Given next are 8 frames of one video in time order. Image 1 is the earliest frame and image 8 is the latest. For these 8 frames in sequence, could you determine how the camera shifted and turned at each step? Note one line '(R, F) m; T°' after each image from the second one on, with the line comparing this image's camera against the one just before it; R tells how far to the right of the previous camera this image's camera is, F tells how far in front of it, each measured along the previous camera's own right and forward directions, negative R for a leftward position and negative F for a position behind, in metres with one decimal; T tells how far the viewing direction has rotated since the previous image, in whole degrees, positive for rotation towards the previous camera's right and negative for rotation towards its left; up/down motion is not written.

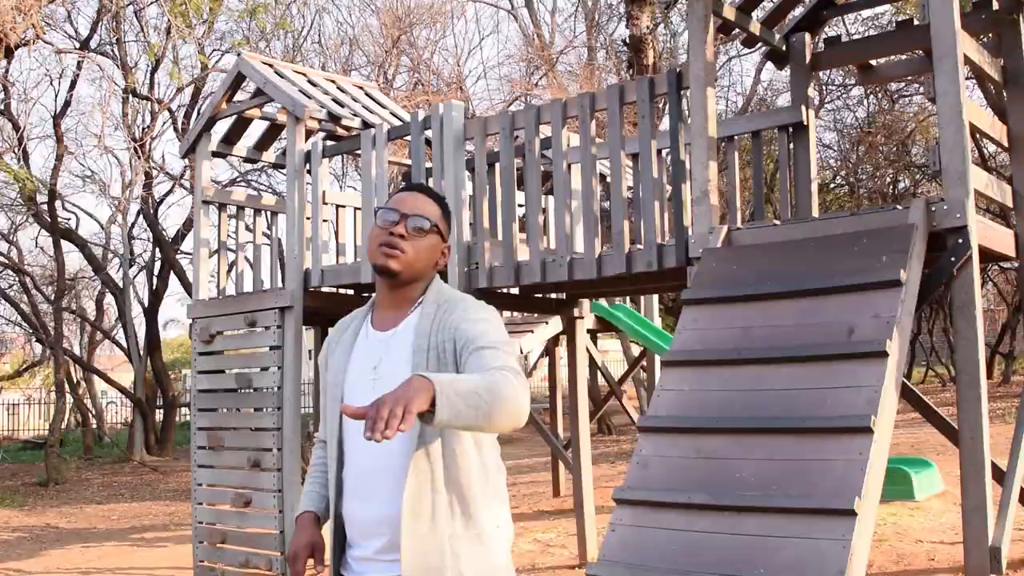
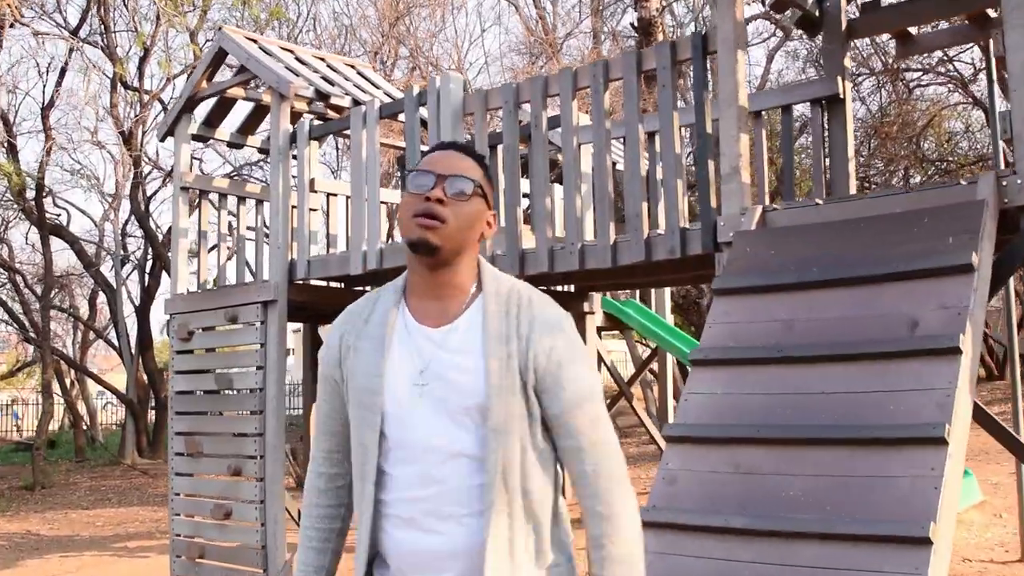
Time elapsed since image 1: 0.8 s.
(0.0, +0.6) m; 0°
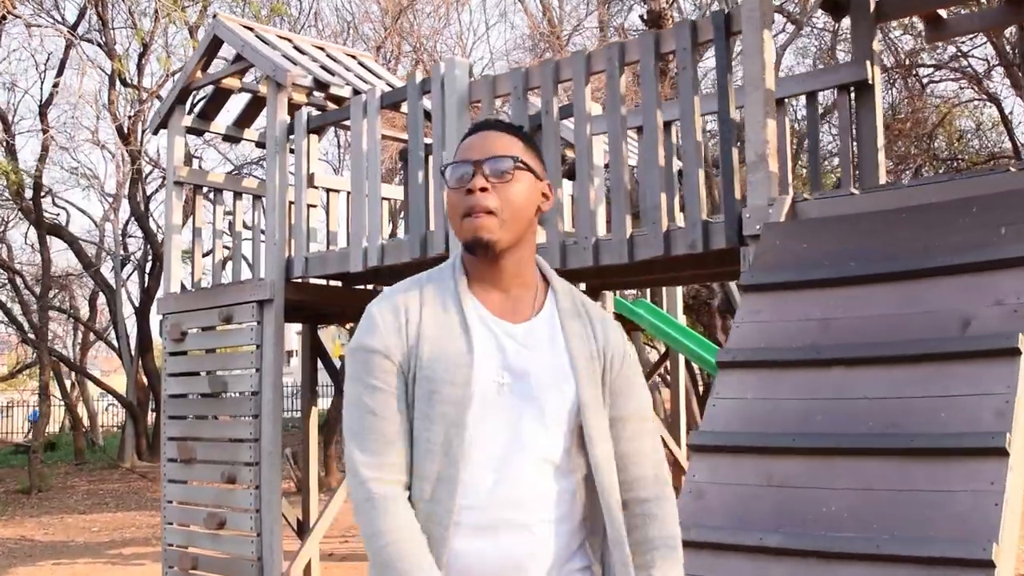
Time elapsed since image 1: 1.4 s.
(0.0, +0.3) m; 0°
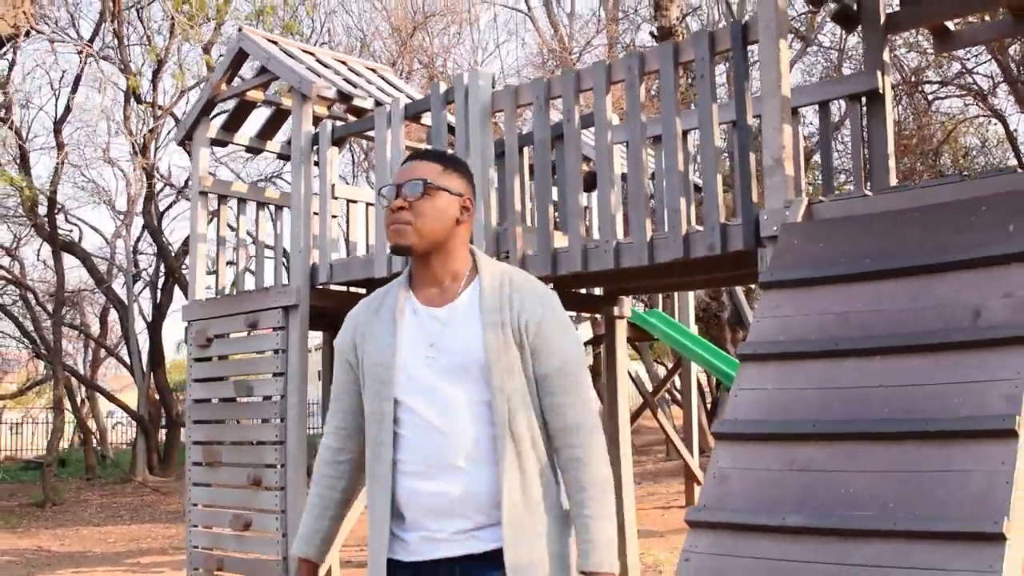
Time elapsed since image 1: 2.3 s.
(-0.1, -0.2) m; 0°
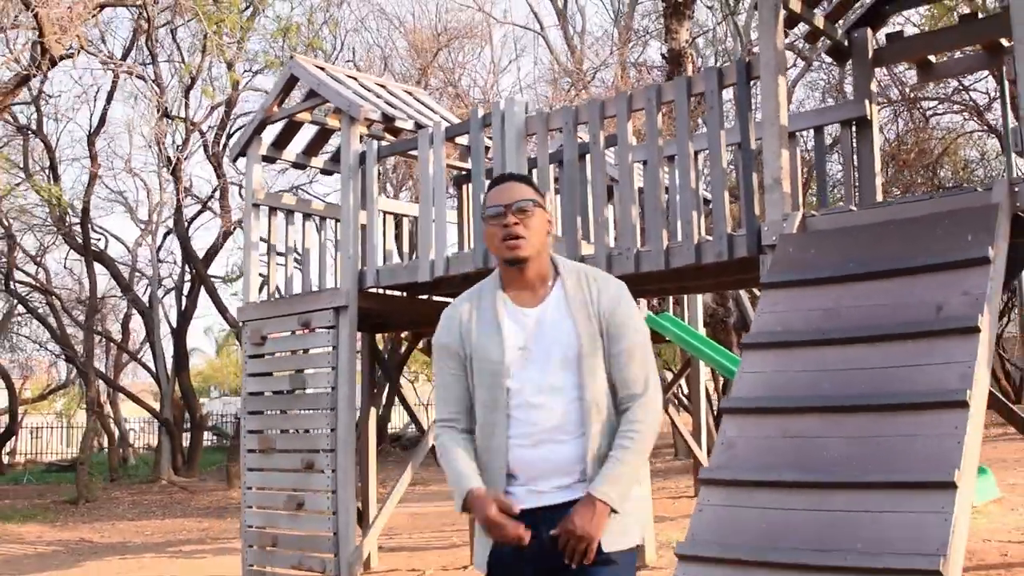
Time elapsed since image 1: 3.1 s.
(-0.1, -0.8) m; 0°
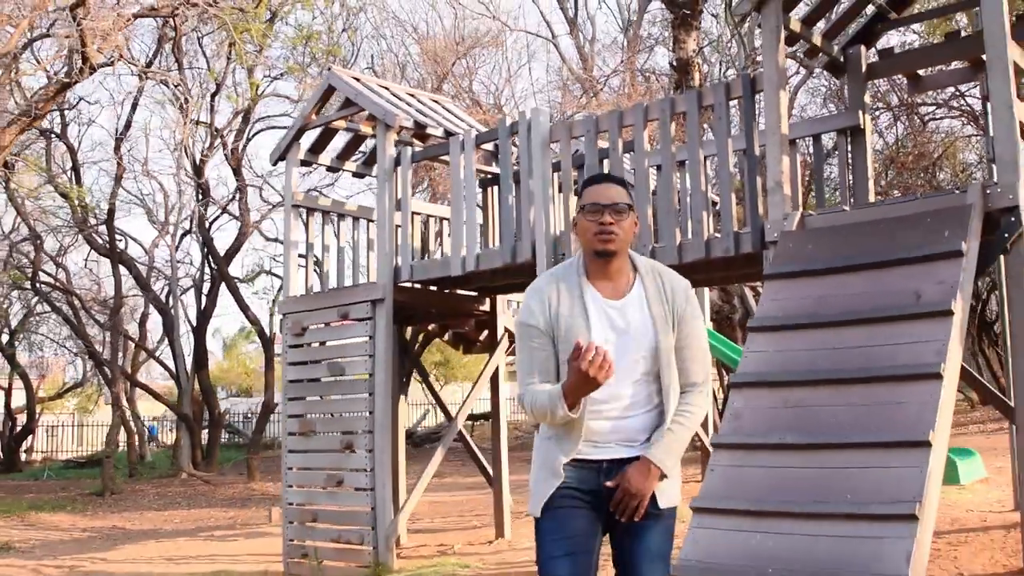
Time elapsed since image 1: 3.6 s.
(-0.1, -0.7) m; 0°
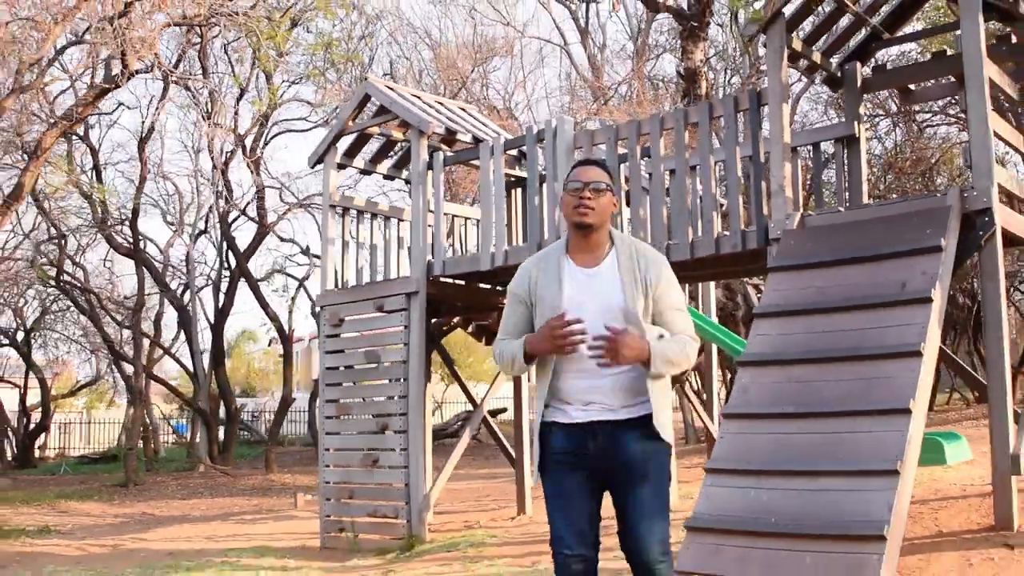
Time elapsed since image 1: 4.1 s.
(-0.2, -0.7) m; 0°
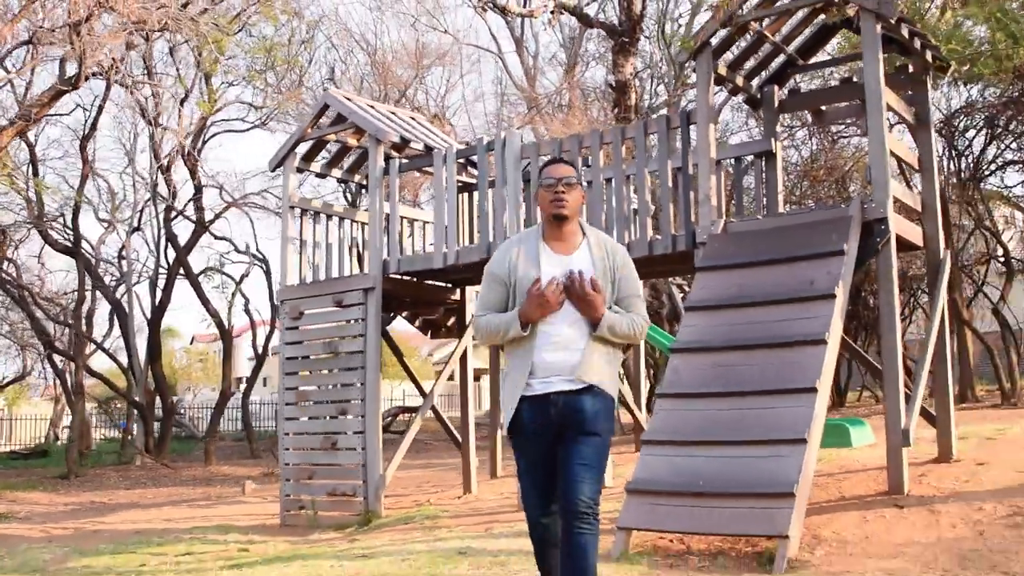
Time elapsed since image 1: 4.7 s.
(-0.2, -0.8) m; +3°
